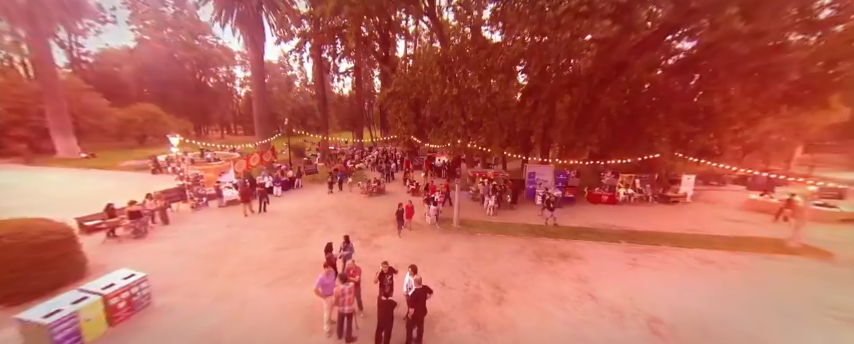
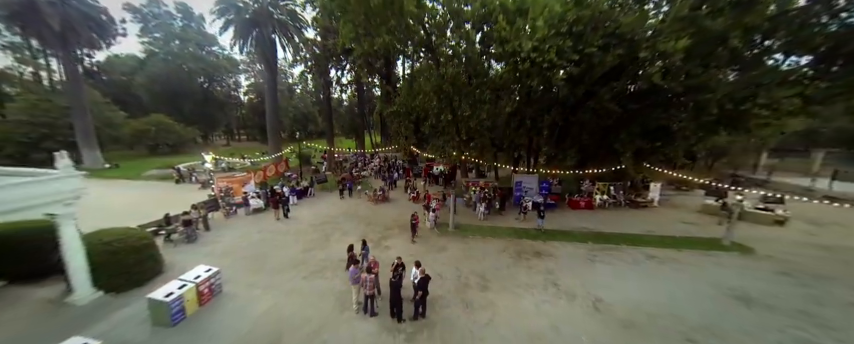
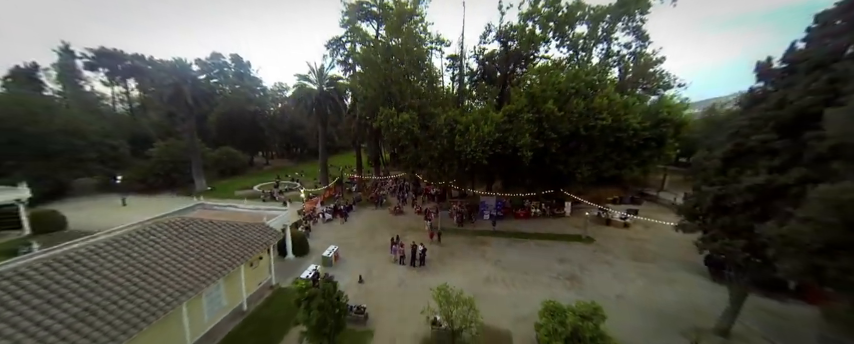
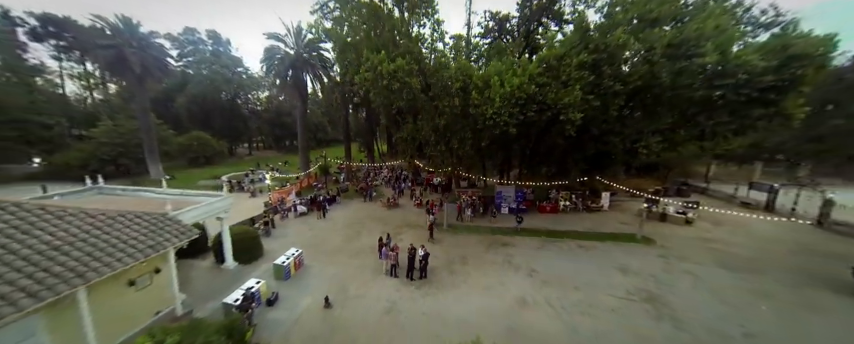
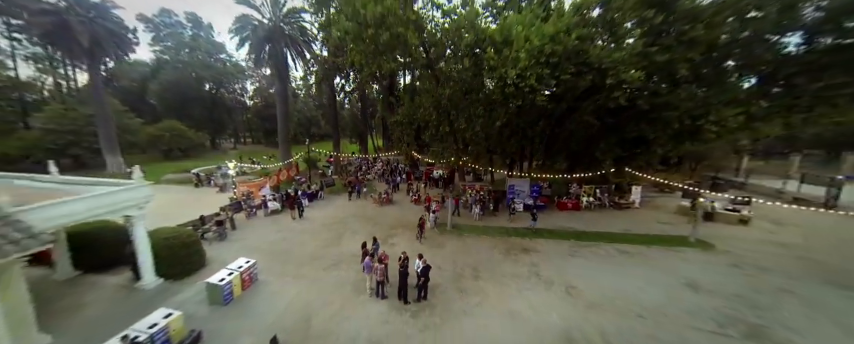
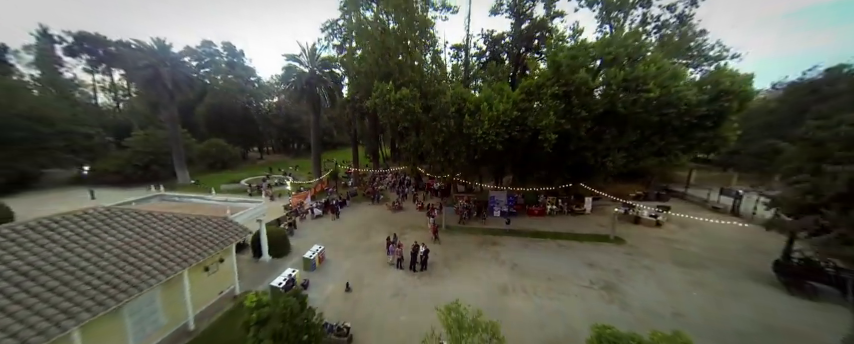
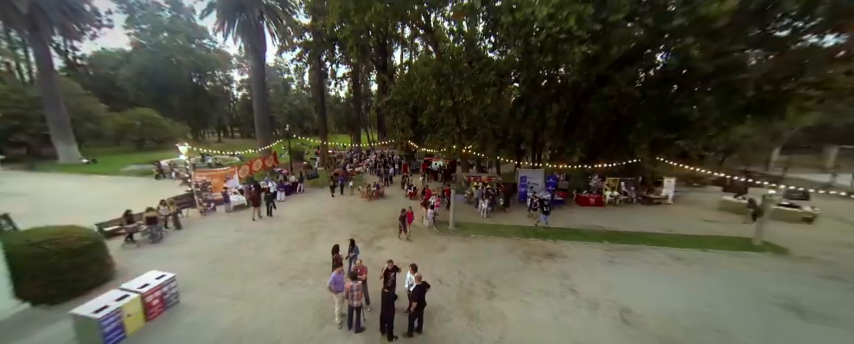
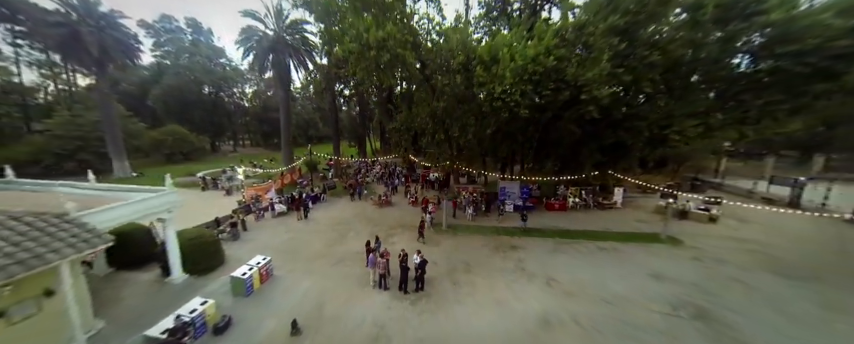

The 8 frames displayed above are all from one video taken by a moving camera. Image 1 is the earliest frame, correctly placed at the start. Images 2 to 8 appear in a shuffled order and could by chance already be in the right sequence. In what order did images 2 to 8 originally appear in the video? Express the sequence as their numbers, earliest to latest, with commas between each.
7, 2, 5, 8, 4, 6, 3
